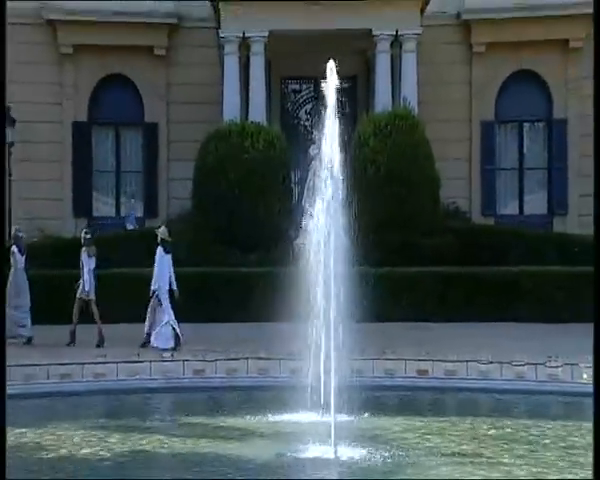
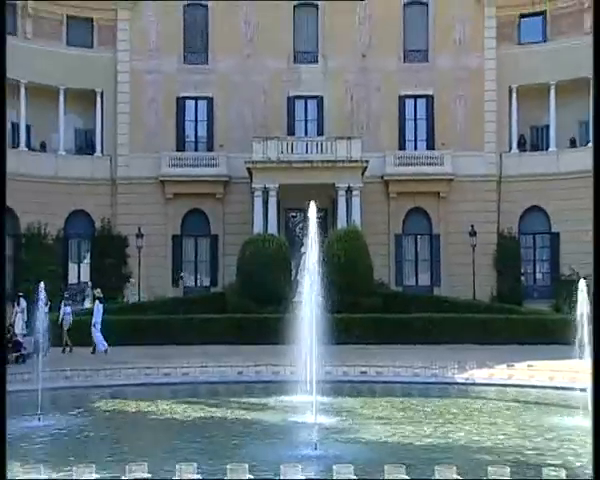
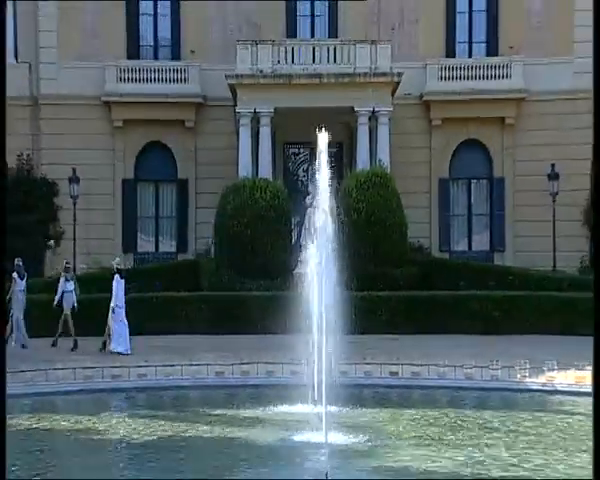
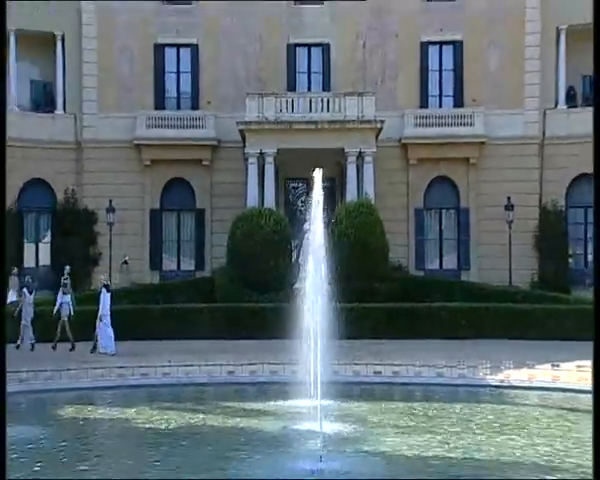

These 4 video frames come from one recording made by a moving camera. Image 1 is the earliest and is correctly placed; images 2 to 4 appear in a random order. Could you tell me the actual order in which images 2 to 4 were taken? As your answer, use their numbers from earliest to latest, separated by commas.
3, 4, 2
